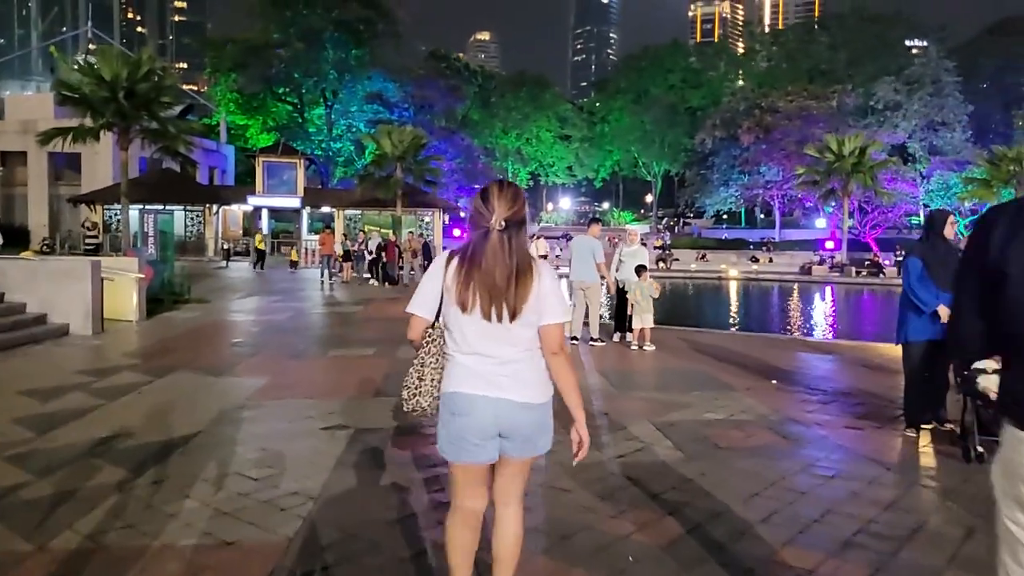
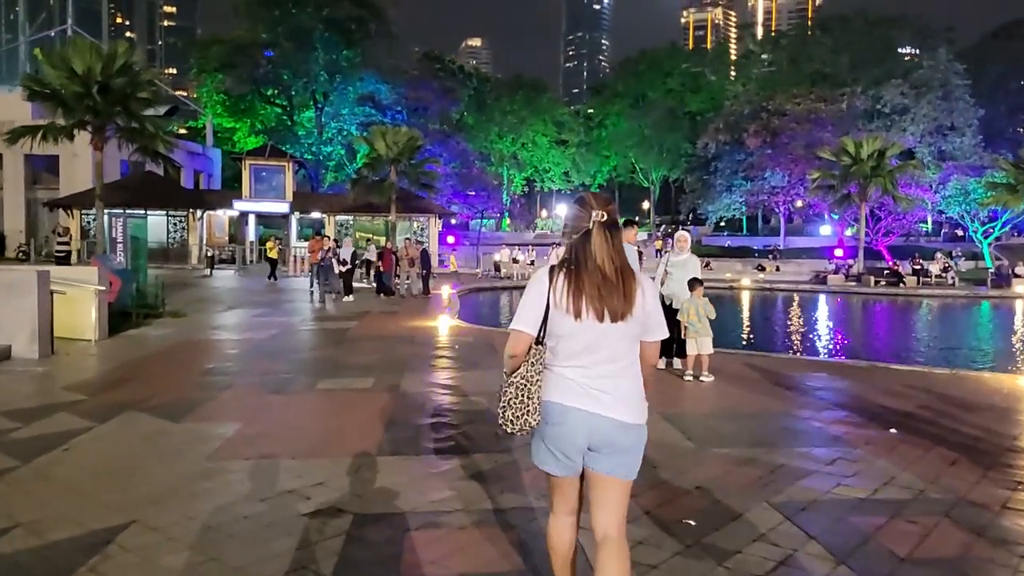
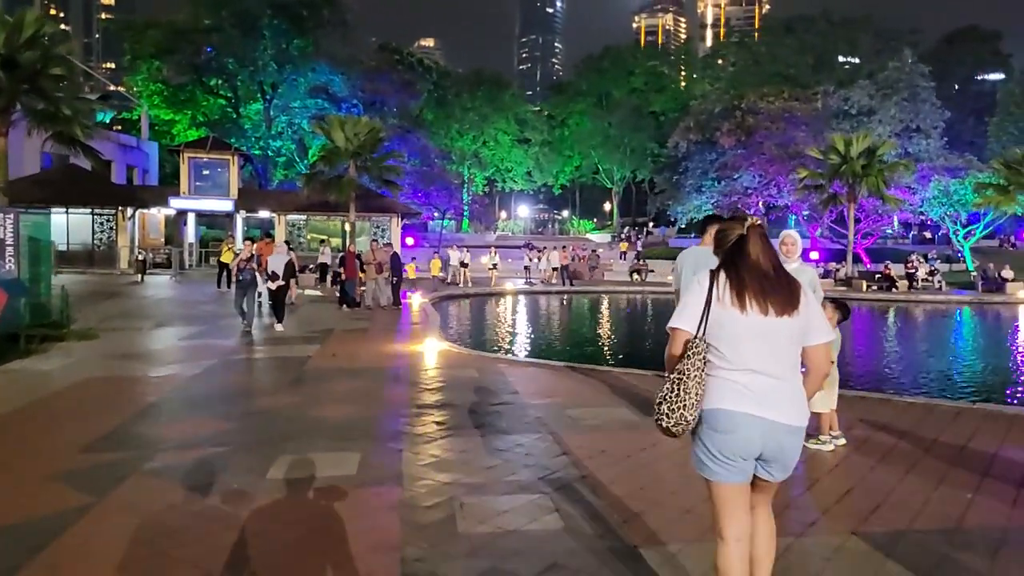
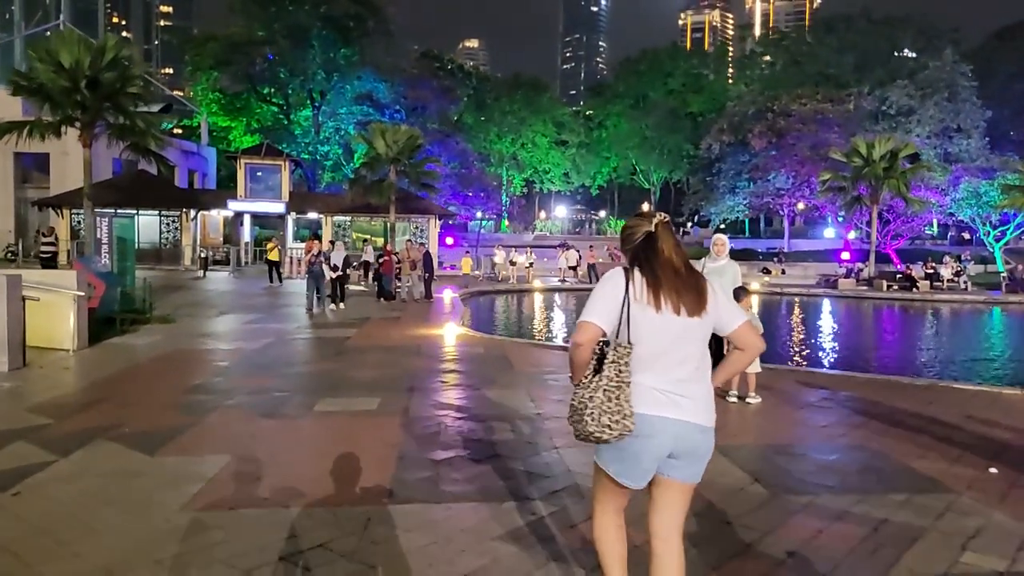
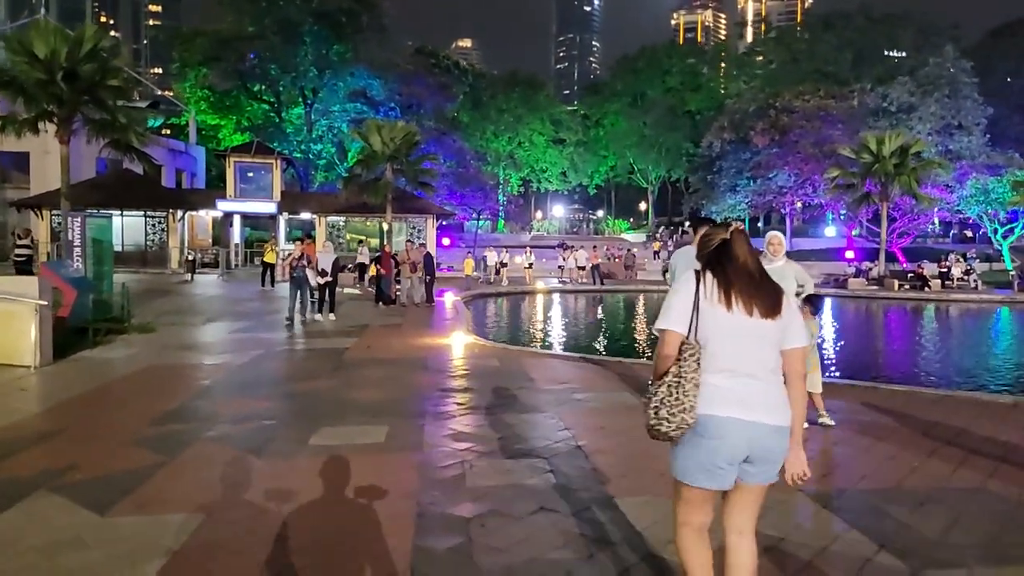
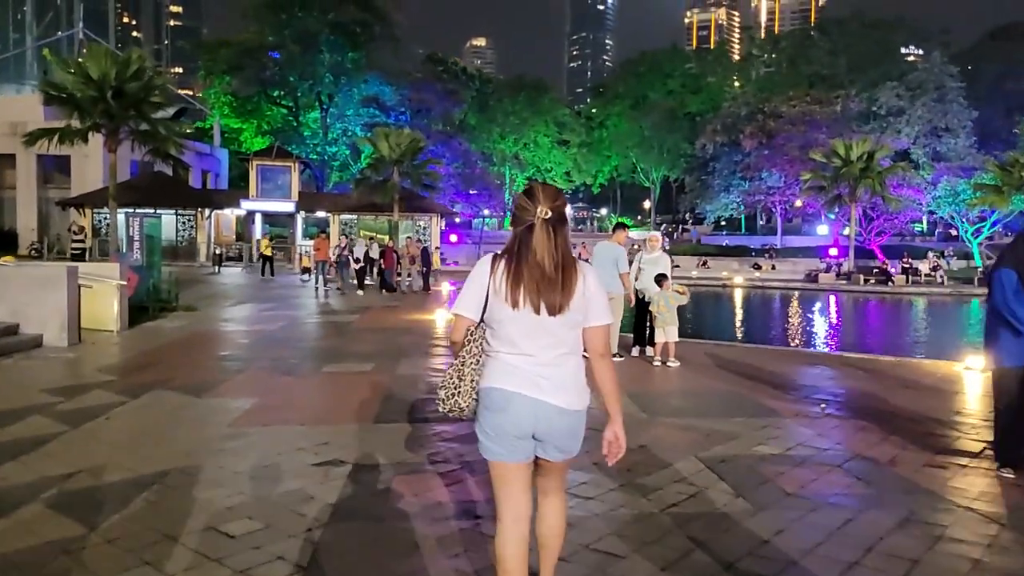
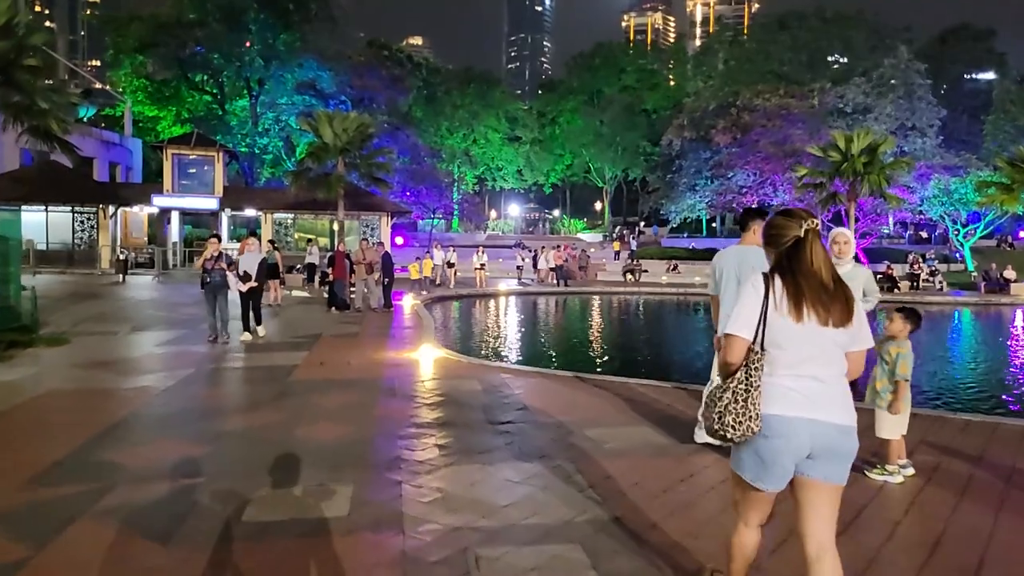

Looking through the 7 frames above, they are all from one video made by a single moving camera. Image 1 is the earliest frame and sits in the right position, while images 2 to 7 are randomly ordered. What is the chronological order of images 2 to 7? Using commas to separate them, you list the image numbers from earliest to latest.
6, 2, 4, 5, 3, 7
